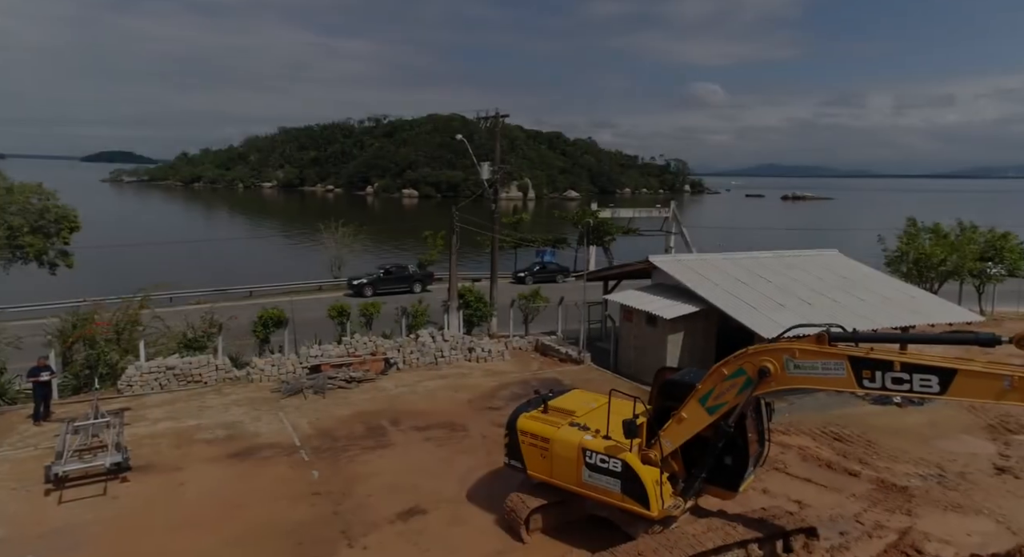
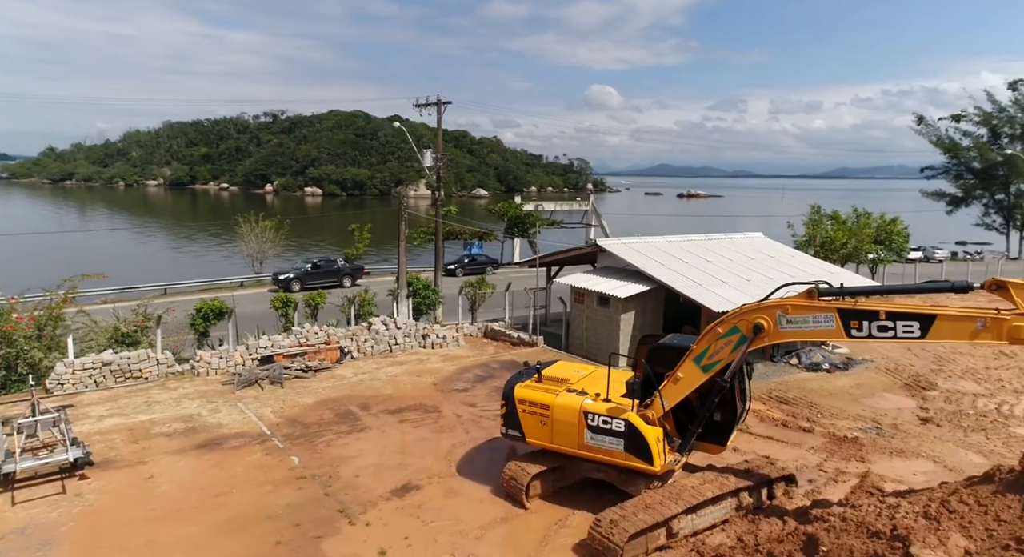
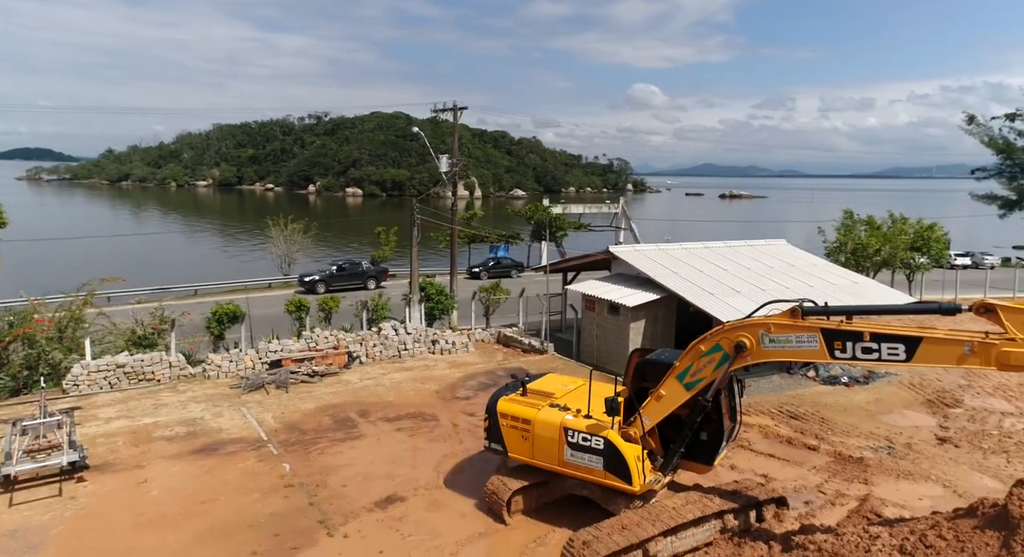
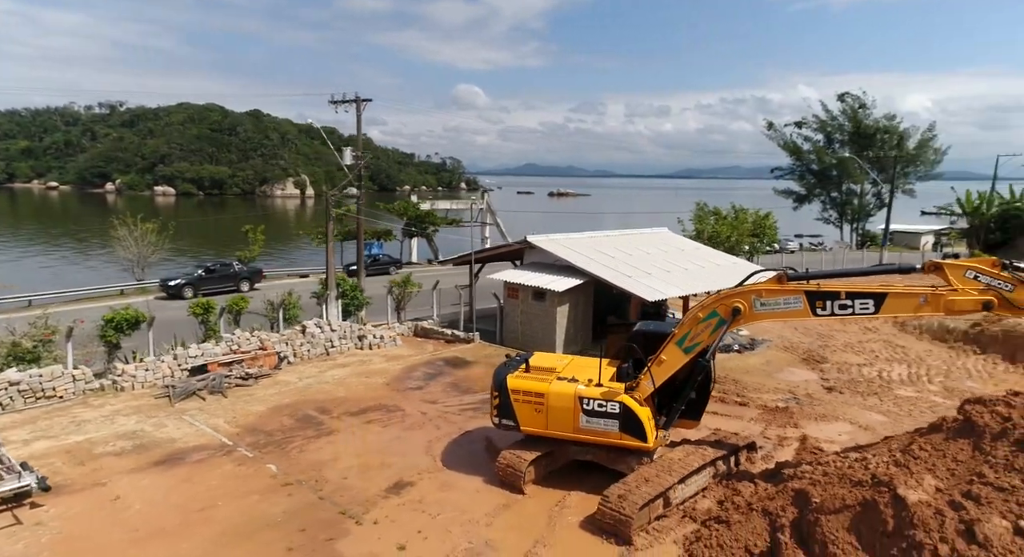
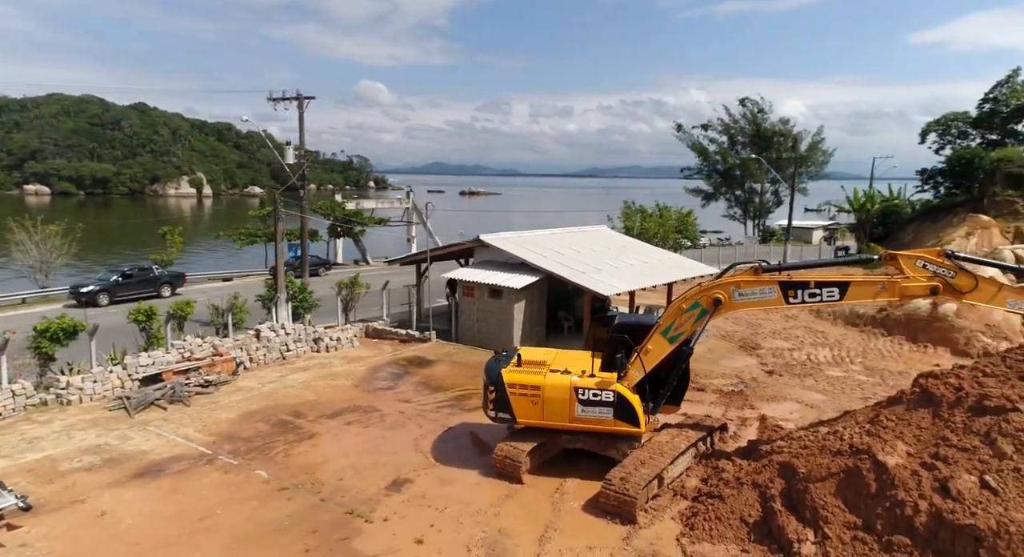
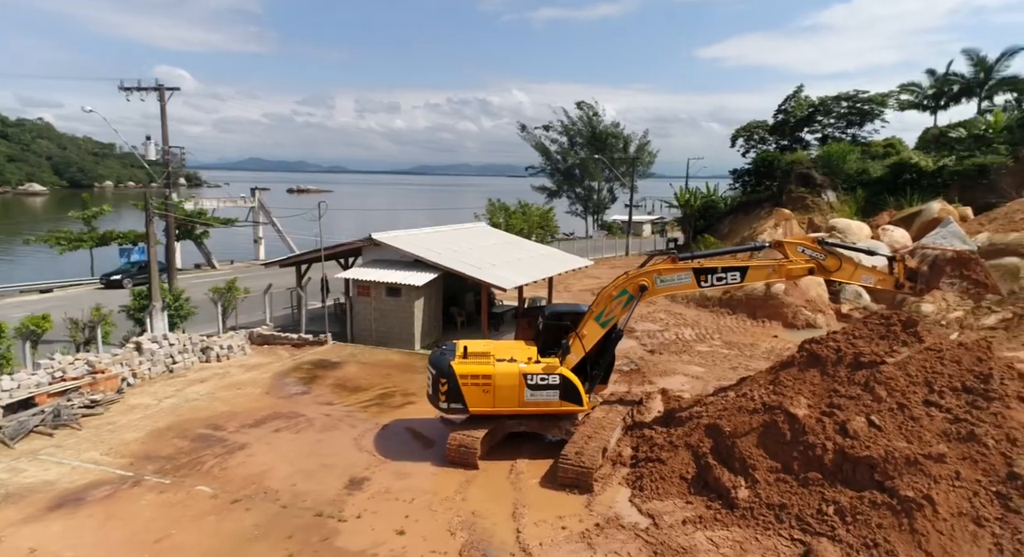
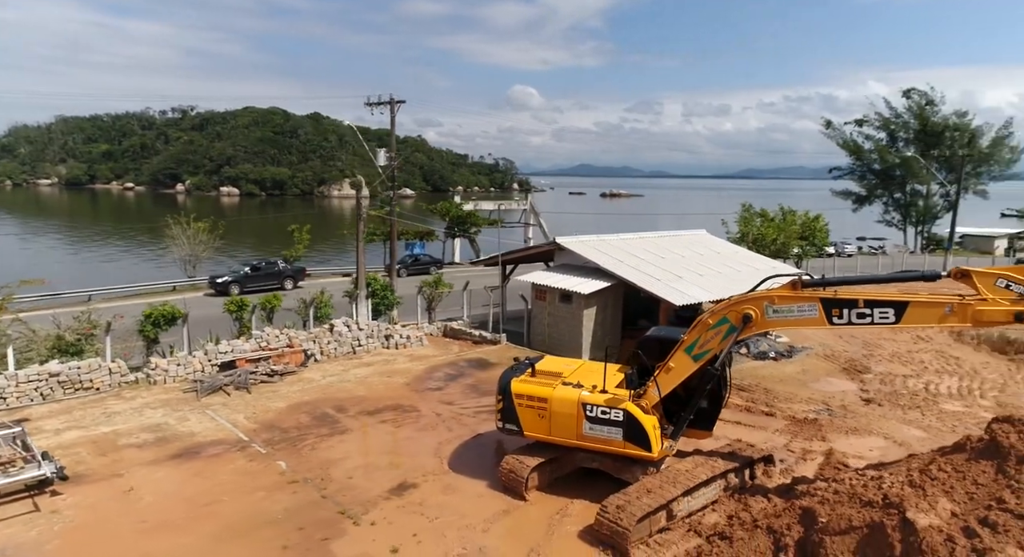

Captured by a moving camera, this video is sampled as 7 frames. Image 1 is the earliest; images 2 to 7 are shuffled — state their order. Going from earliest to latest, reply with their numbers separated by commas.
3, 2, 7, 4, 5, 6
